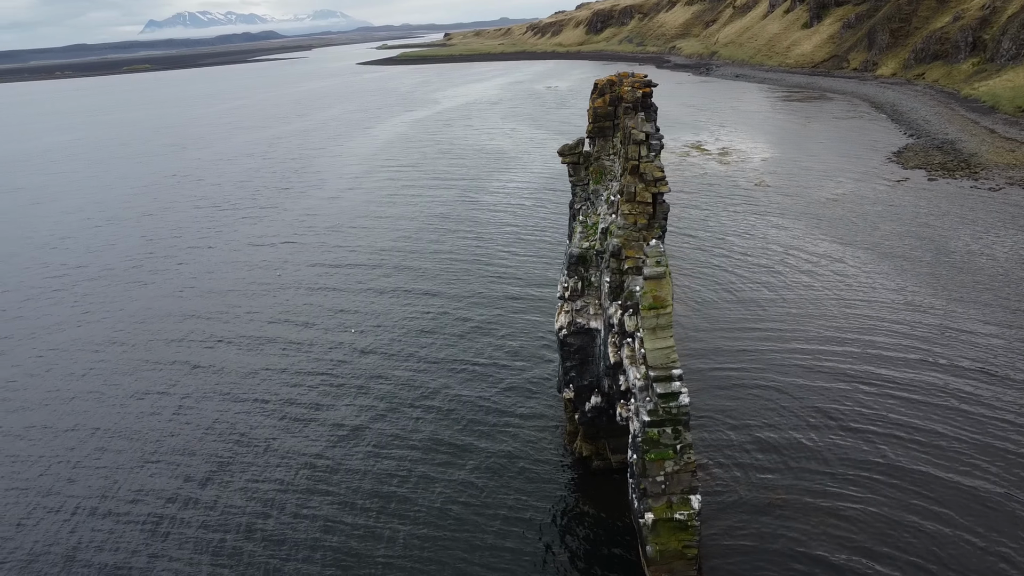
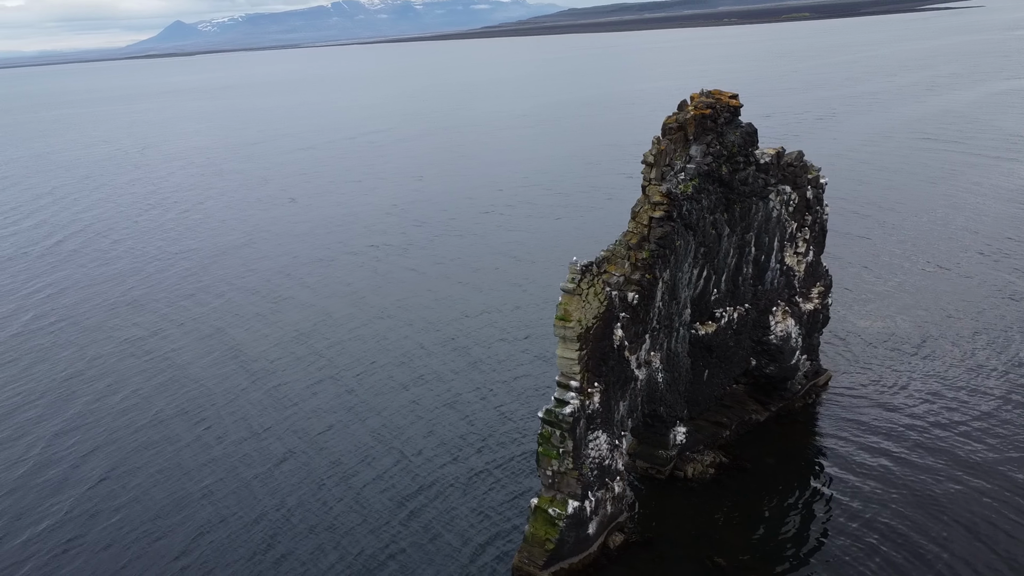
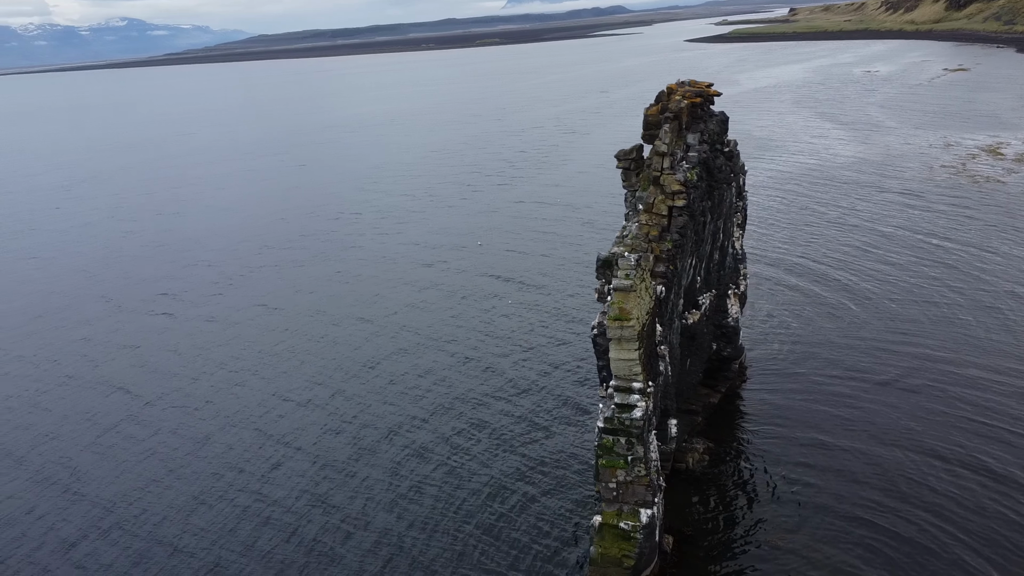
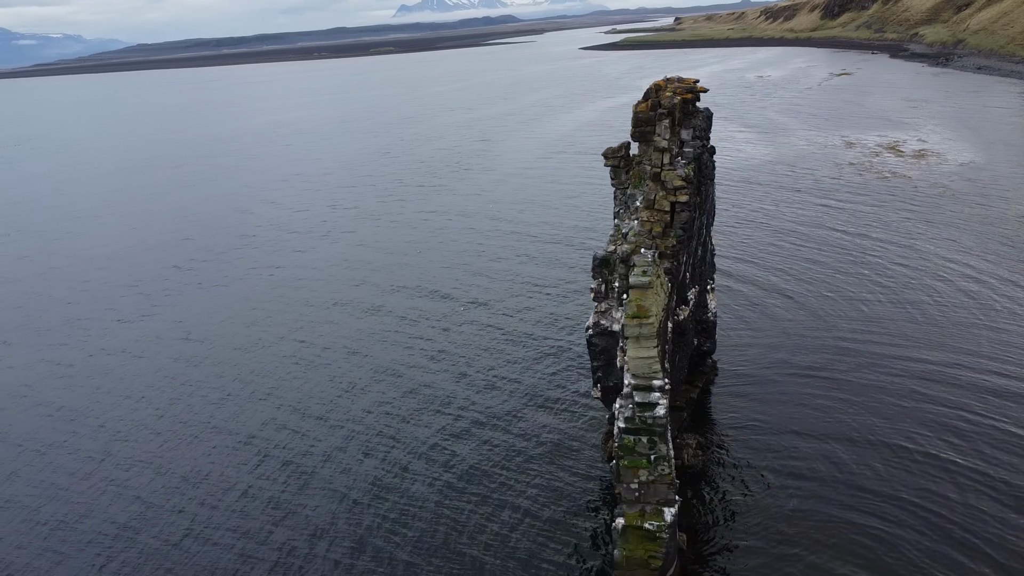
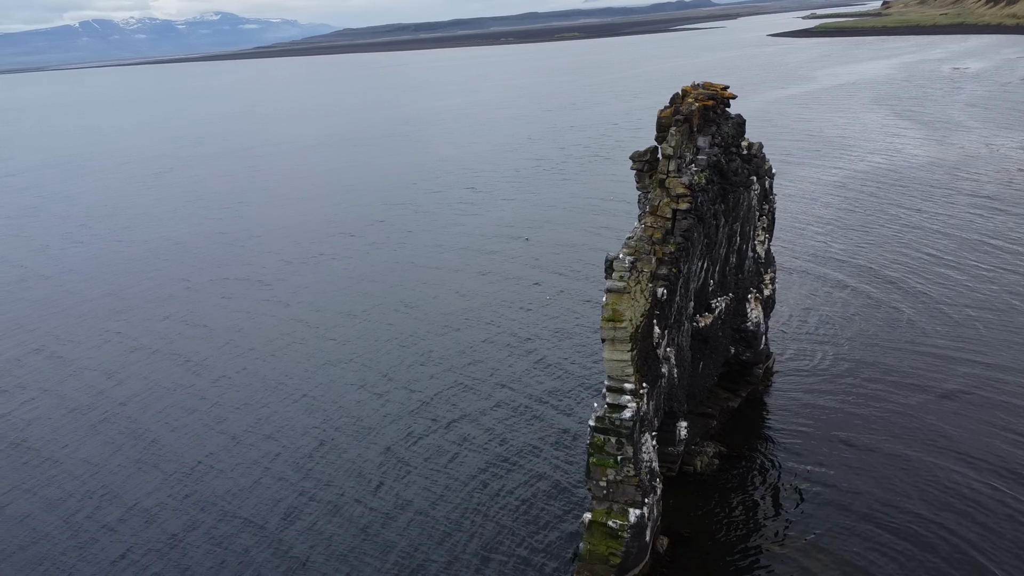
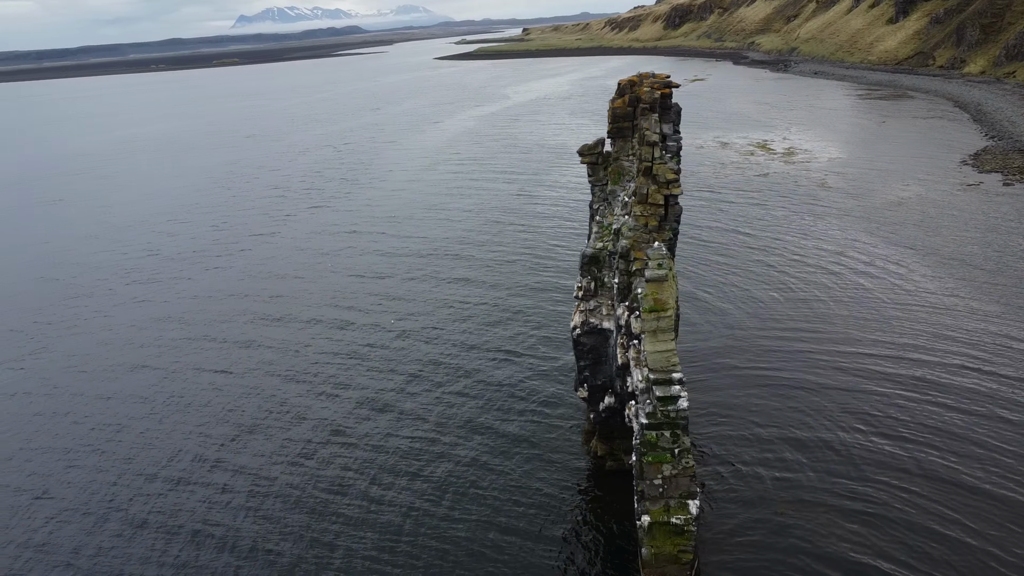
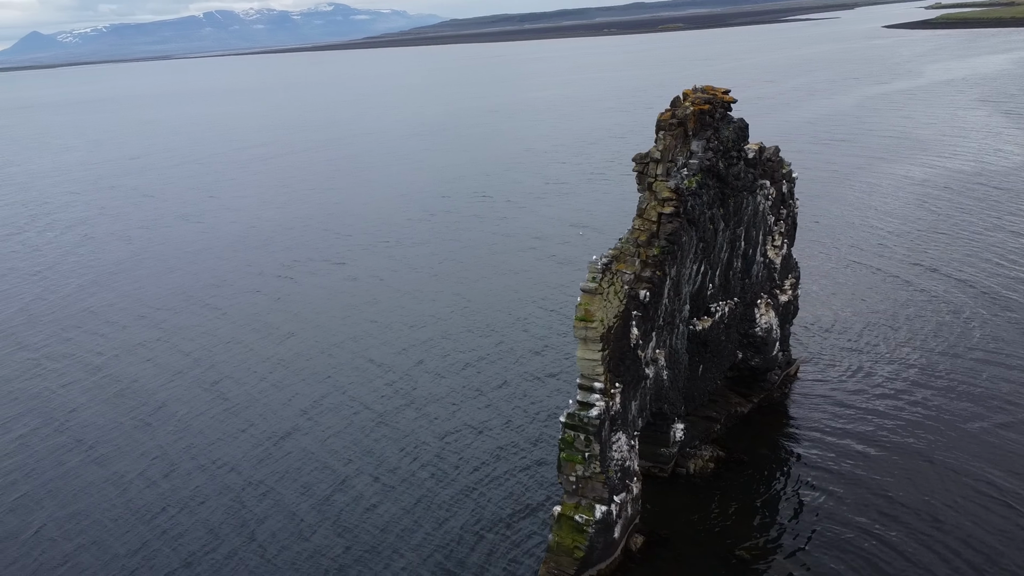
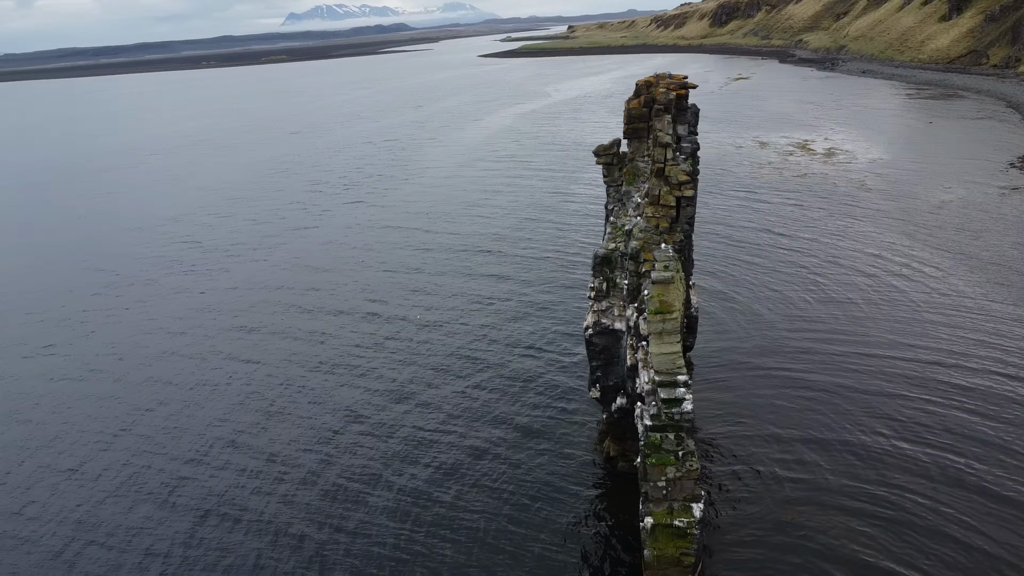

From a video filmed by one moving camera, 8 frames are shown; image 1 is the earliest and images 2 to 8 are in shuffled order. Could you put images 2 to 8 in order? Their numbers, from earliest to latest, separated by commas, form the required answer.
6, 8, 4, 3, 5, 7, 2
